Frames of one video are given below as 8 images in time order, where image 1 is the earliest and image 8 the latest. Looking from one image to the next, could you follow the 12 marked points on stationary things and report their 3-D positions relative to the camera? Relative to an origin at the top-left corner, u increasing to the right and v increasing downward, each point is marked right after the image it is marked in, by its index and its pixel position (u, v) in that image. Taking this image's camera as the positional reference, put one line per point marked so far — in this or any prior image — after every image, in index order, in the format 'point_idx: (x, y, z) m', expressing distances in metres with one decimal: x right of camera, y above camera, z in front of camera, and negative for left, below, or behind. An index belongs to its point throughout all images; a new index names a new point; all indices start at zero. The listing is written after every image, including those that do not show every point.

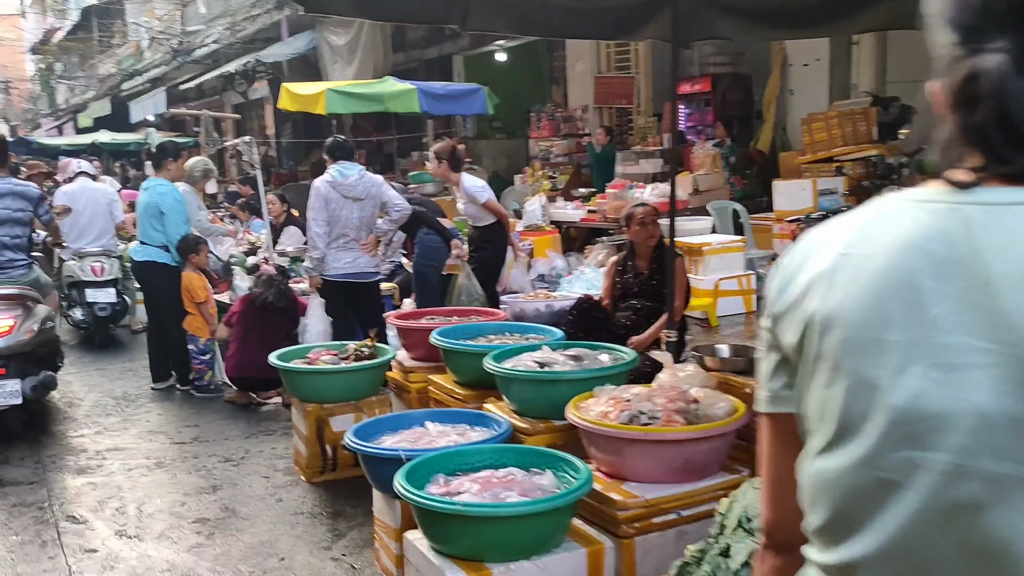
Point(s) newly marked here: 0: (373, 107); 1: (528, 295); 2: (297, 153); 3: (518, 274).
0: (-1.6, +2.1, +9.8) m
1: (+0.1, 0.0, +4.7) m
2: (-4.6, +2.8, +17.9) m
3: (+0.1, +0.1, +6.4) m
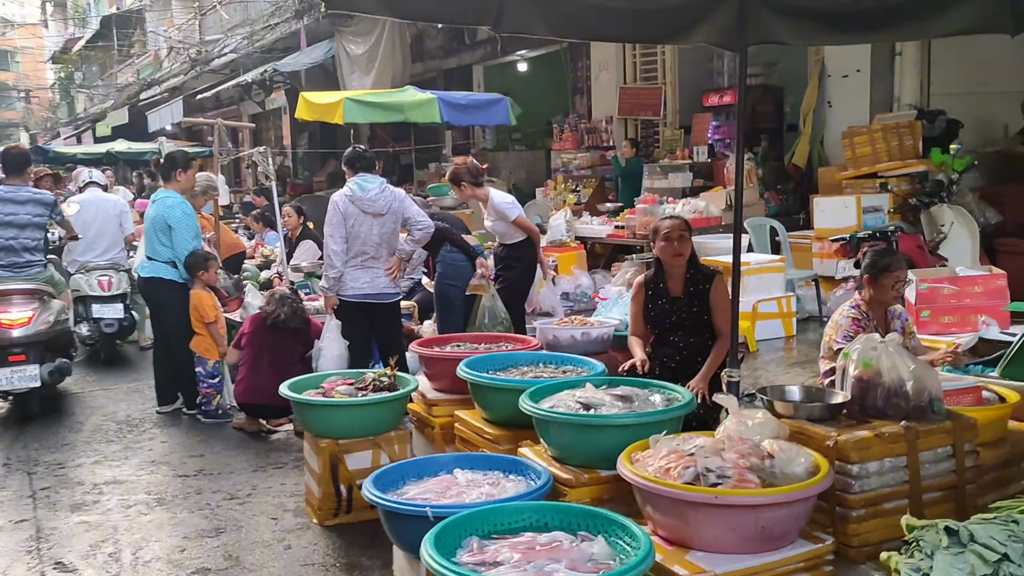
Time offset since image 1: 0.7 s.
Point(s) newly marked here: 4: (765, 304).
0: (-1.3, +1.9, +9.4) m
1: (+0.3, -0.2, +4.4) m
2: (-4.1, +2.6, +17.6) m
3: (+0.3, 0.0, +6.0) m
4: (+2.0, -0.1, +6.8) m
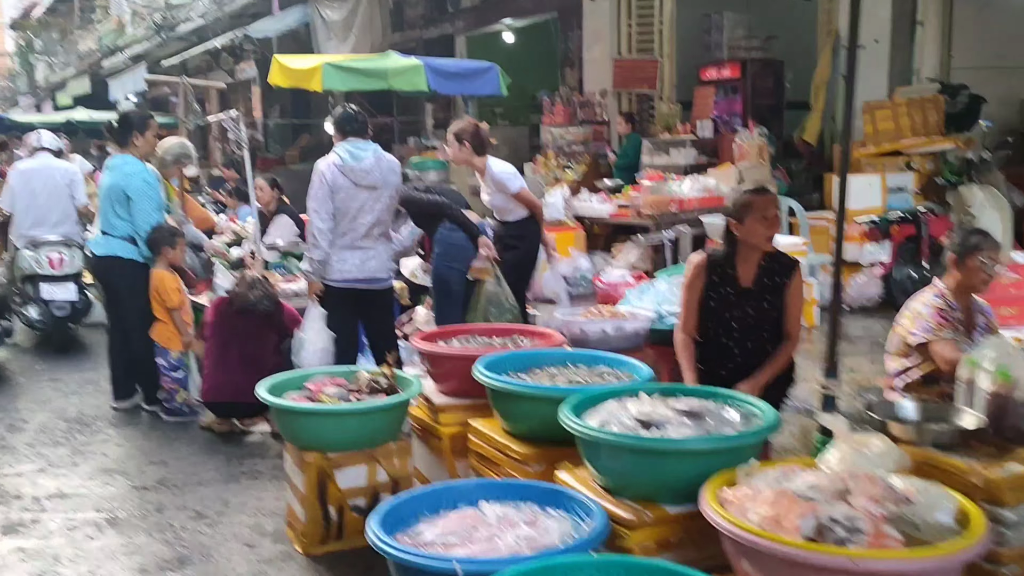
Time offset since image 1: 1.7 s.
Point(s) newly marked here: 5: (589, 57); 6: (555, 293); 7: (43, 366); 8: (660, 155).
0: (-1.4, +2.1, +8.7) m
1: (+0.3, -0.1, +3.8) m
2: (-4.5, +3.0, +16.8) m
3: (+0.3, +0.1, +5.4) m
4: (+2.0, 0.0, +6.3) m
5: (+1.0, +3.1, +11.5) m
6: (+0.3, 0.0, +5.4) m
7: (-3.4, -0.6, +6.1) m
8: (+1.6, +1.4, +9.1) m
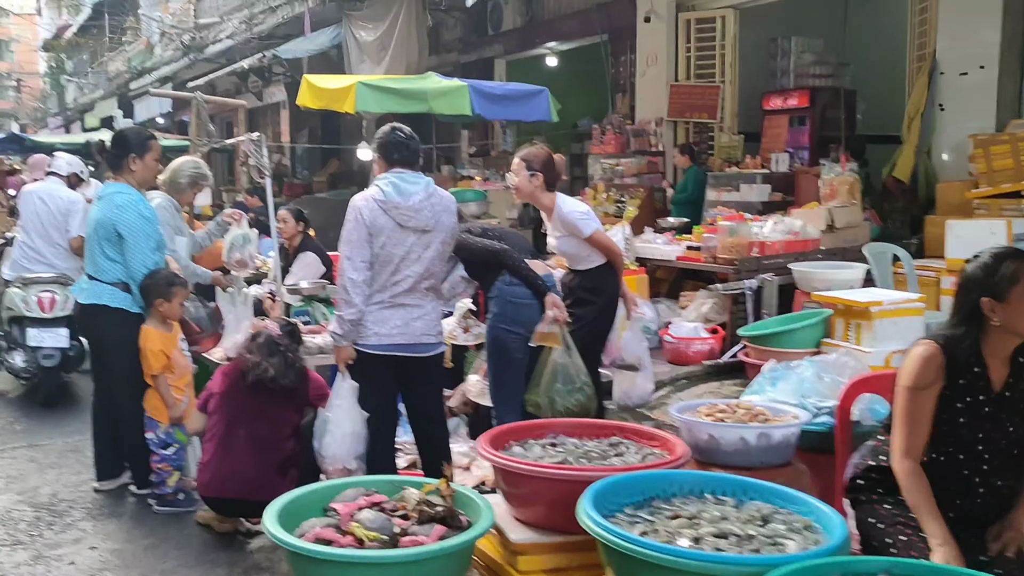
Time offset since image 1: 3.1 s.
0: (-0.9, +1.7, +7.9) m
1: (+0.6, -0.4, +2.8) m
2: (-3.8, +2.4, +16.1) m
3: (+0.6, -0.3, +4.5) m
4: (+2.4, -0.4, +5.3) m
5: (+1.6, +2.6, +10.7) m
6: (+0.6, -0.4, +4.4) m
7: (-3.0, -0.8, +5.2) m
8: (+2.1, +0.9, +8.1) m
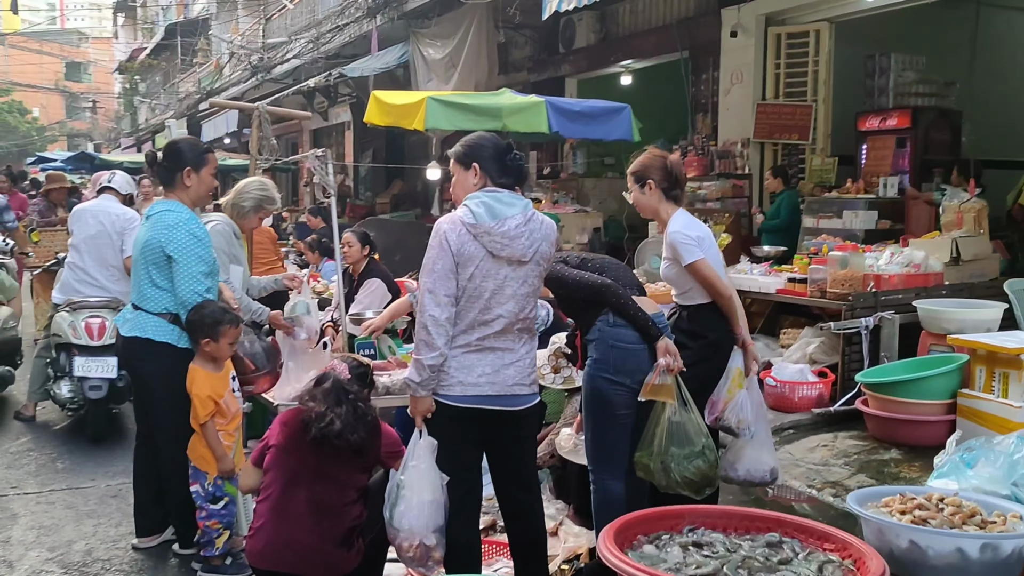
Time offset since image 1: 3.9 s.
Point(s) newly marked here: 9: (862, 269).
0: (-0.2, +1.4, +7.4) m
1: (+1.0, -0.5, +2.2) m
2: (-2.5, +1.9, +15.8) m
3: (+1.1, -0.5, +3.8) m
4: (+2.9, -0.7, +4.5) m
5: (+2.5, +2.2, +10.0) m
6: (+1.1, -0.6, +3.8) m
7: (-2.5, -1.0, +4.8) m
8: (+2.8, +0.6, +7.4) m
9: (+2.3, +0.1, +5.7) m
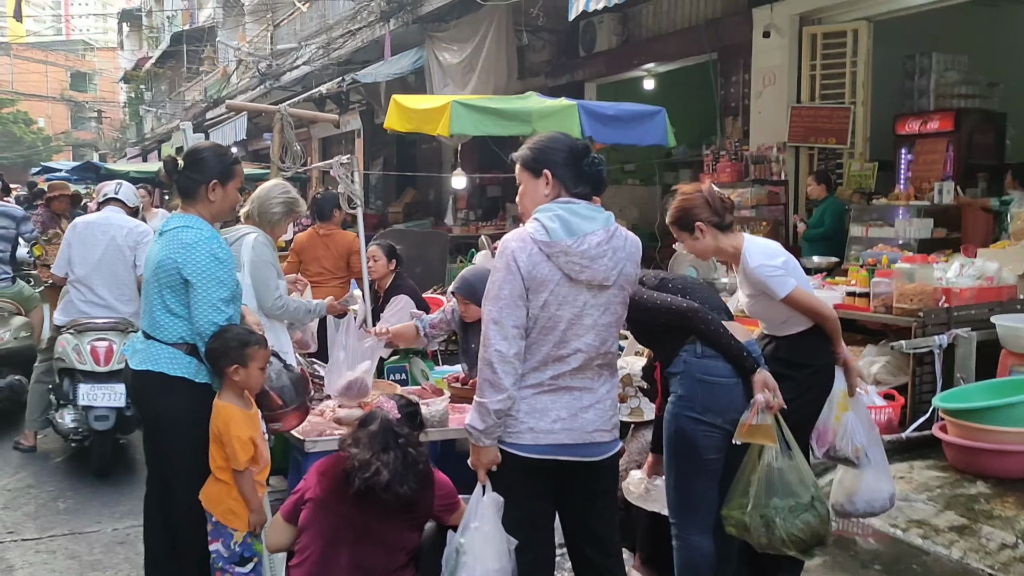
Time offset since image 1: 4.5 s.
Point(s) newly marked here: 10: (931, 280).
0: (0.0, +1.3, +7.0) m
1: (+1.2, -0.6, +1.7) m
2: (-2.2, +1.7, +15.4) m
3: (+1.3, -0.5, +3.4) m
4: (+3.1, -0.7, +4.0) m
5: (+2.8, +2.1, +9.6) m
6: (+1.3, -0.6, +3.3) m
7: (-2.3, -1.1, +4.4) m
8: (+3.0, +0.5, +7.0) m
9: (+2.6, 0.0, +5.2) m
10: (+2.6, 0.0, +5.2) m
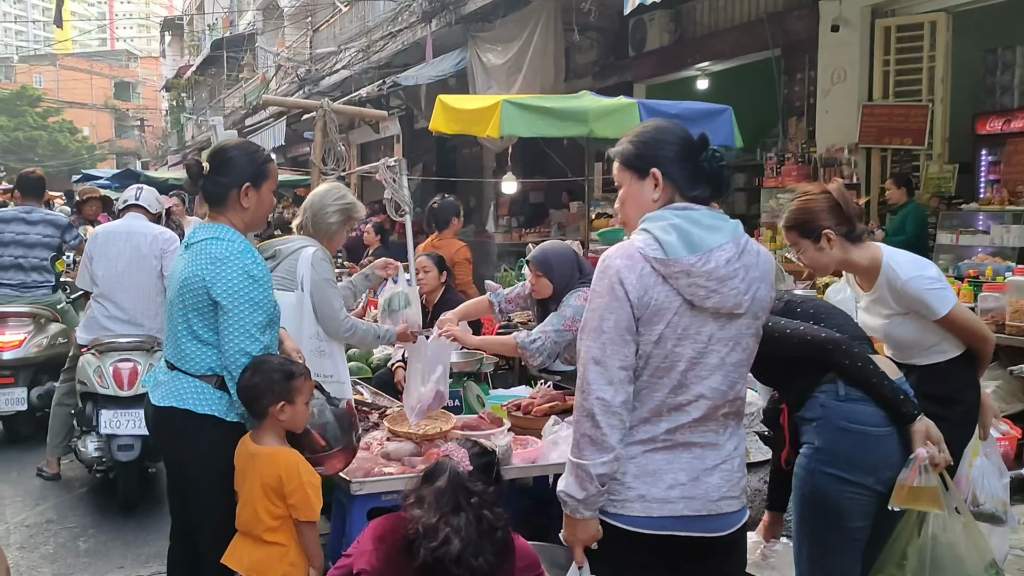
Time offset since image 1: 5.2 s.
0: (+0.4, +1.2, +6.5) m
1: (+1.4, -0.7, +1.2) m
2: (-1.5, +1.6, +15.0) m
3: (+1.6, -0.6, +2.8) m
4: (+3.4, -0.8, +3.4) m
5: (+3.3, +2.0, +9.0) m
6: (+1.6, -0.7, +2.8) m
7: (-2.0, -1.2, +3.9) m
8: (+3.4, +0.4, +6.3) m
9: (+2.9, -0.1, +4.6) m
10: (+2.9, 0.0, +4.6) m
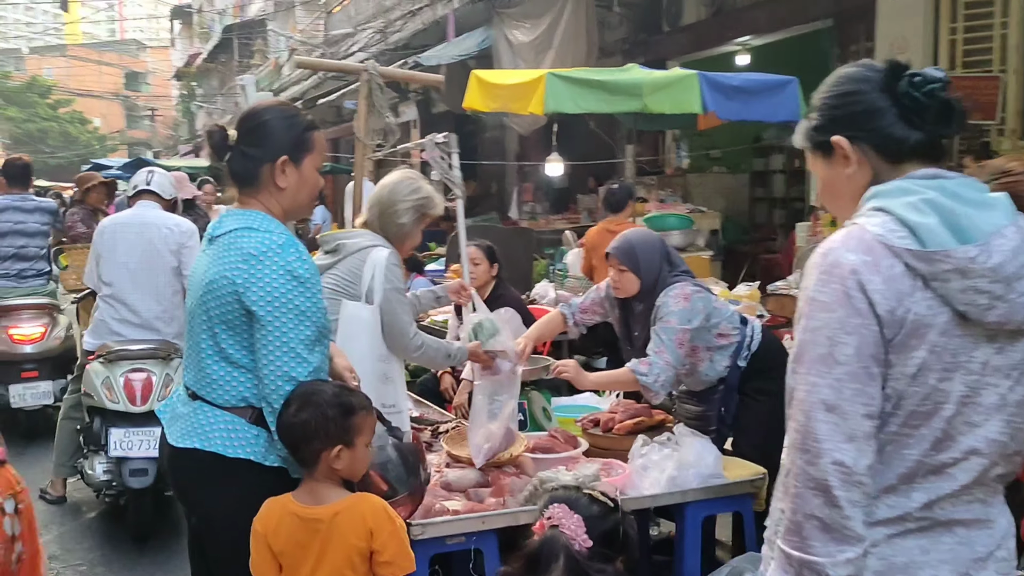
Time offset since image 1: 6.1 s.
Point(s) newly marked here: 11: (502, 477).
0: (+0.8, +1.3, +5.9) m
1: (+1.7, -0.7, +0.6) m
2: (-1.0, +1.8, +14.4) m
3: (+1.9, -0.6, +2.2) m
4: (+3.7, -0.8, +2.8) m
5: (+3.7, +2.1, +8.3) m
6: (+1.9, -0.7, +2.2) m
7: (-1.6, -1.2, +3.4) m
8: (+3.8, +0.5, +5.7) m
9: (+3.2, 0.0, +4.0) m
10: (+3.2, 0.0, +4.0) m
11: (0.0, -0.7, +2.9) m
